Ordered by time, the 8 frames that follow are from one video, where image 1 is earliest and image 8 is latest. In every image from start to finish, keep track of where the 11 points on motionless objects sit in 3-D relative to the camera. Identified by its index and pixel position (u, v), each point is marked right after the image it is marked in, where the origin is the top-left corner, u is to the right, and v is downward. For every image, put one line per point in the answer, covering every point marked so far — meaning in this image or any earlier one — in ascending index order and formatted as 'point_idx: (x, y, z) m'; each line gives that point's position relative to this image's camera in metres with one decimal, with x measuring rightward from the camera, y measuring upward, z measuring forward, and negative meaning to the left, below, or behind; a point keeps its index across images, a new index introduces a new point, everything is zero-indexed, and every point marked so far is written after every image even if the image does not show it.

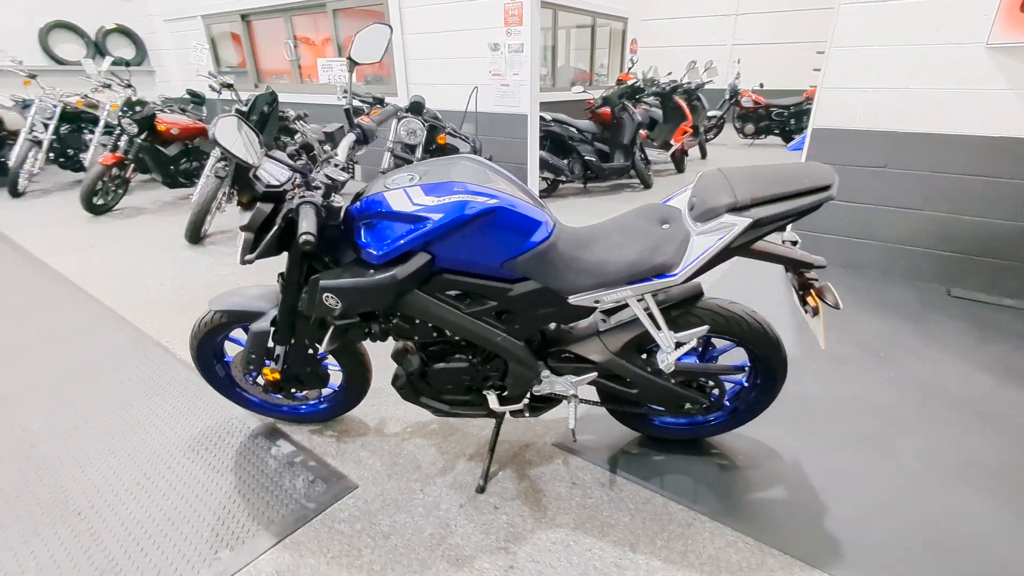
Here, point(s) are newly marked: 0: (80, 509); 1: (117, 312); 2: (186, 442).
0: (-1.3, -0.7, +1.5) m
1: (-2.1, -0.1, +2.8) m
2: (-1.2, -0.5, +1.8) m
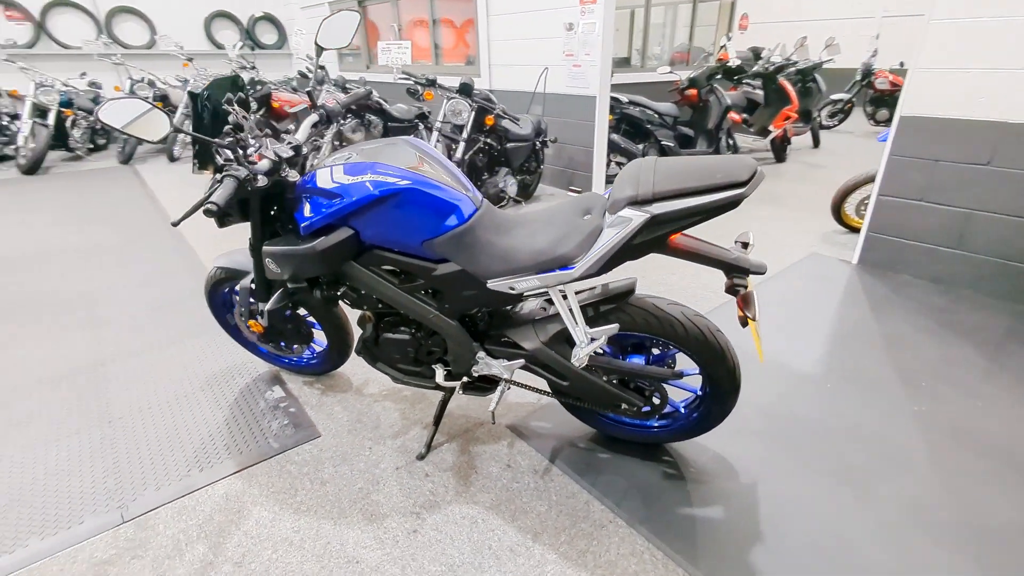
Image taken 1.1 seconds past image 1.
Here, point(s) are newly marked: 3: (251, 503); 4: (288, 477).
0: (-1.5, -0.5, +1.9) m
1: (-2.0, +0.2, +3.3) m
2: (-1.3, -0.4, +2.1) m
3: (-0.8, -0.7, +1.5) m
4: (-0.7, -0.6, +1.6) m
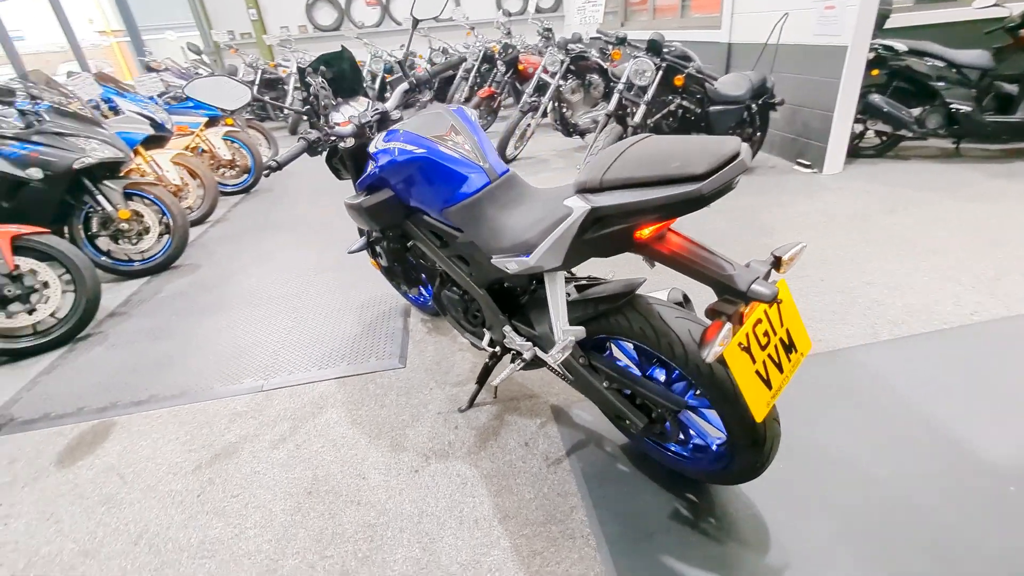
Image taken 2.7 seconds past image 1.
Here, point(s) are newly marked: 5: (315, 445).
0: (-1.1, -0.1, +2.6) m
1: (-0.7, +0.7, +3.9) m
2: (-0.8, -0.1, +2.6) m
3: (-0.7, -0.4, +1.9) m
4: (-0.6, -0.4, +2.0) m
5: (-0.7, -0.5, +1.7) m
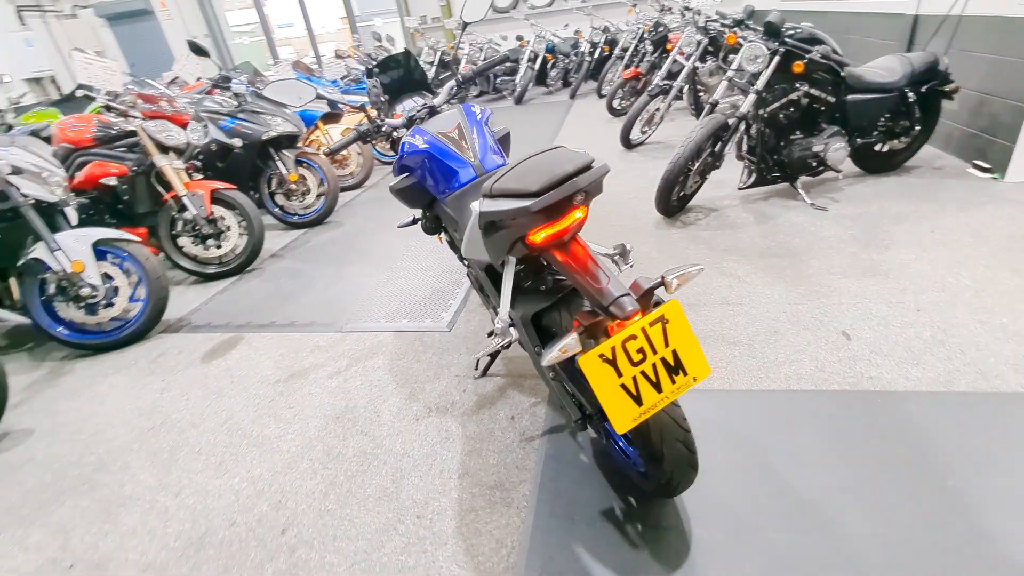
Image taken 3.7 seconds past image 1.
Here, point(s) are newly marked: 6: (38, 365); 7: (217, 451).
0: (-0.7, +0.1, +3.0) m
1: (+0.1, +0.9, +4.1) m
2: (-0.4, +0.1, +3.0) m
3: (-0.6, -0.3, +2.3) m
4: (-0.5, -0.3, +2.3) m
5: (-0.6, -0.4, +2.1) m
6: (-2.5, -0.4, +2.7) m
7: (-1.1, -0.6, +1.9) m
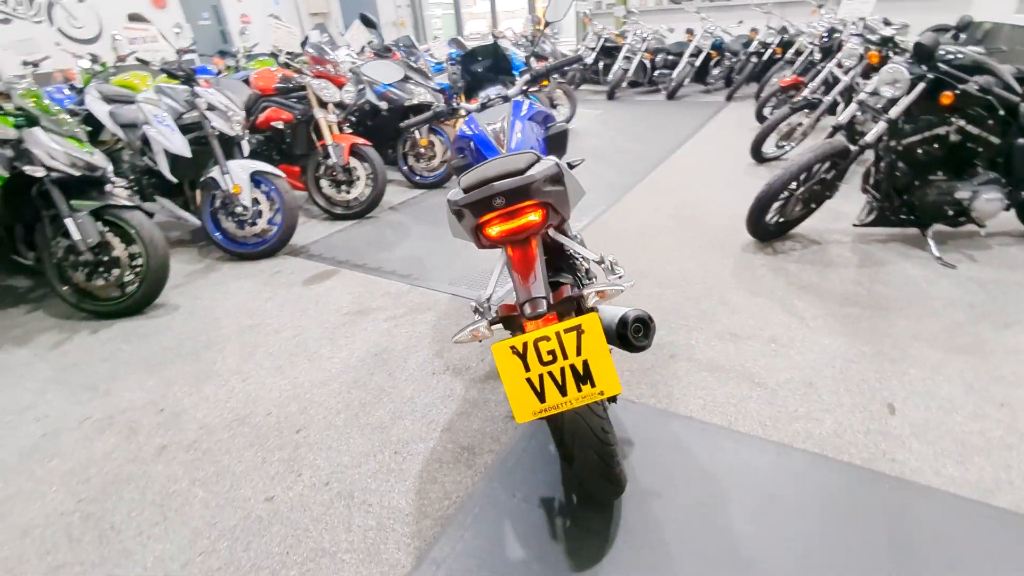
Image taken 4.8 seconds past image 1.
0: (-0.3, +0.3, +3.2) m
1: (+1.0, +0.9, +4.0) m
2: (+0.1, +0.2, +3.1) m
3: (-0.4, -0.1, +2.5) m
4: (-0.3, -0.1, +2.5) m
5: (-0.5, -0.2, +2.4) m
6: (-2.1, +0.2, +3.4) m
7: (-1.0, -0.3, +2.3) m
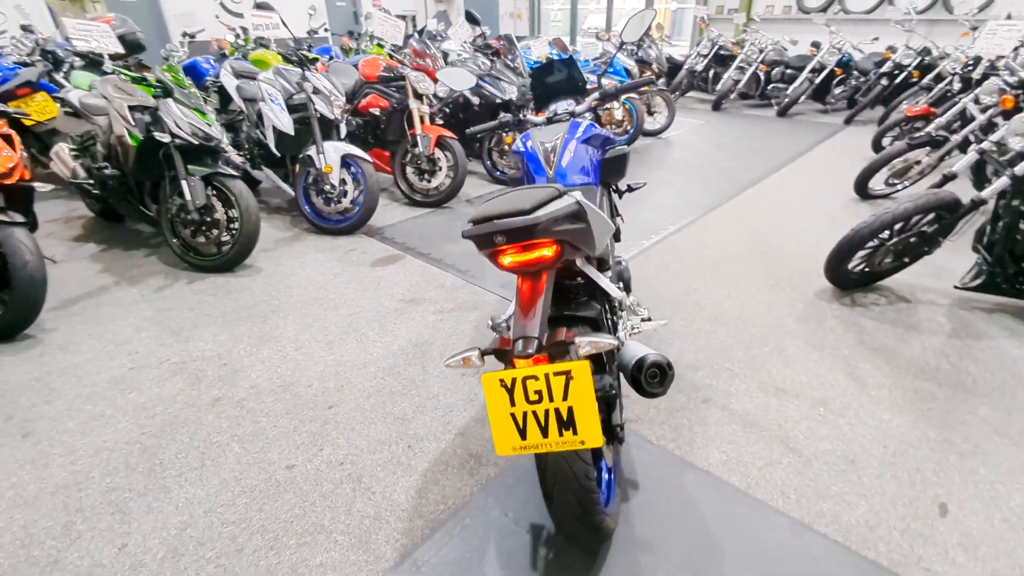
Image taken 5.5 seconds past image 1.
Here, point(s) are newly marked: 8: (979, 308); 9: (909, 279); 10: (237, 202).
0: (+0.1, +0.2, +3.2) m
1: (+1.6, +0.6, +3.8) m
2: (+0.4, +0.2, +3.1) m
3: (-0.2, -0.1, +2.6) m
4: (-0.1, -0.1, +2.5) m
5: (-0.3, -0.2, +2.5) m
6: (-1.7, +0.4, +3.7) m
7: (-0.9, -0.2, +2.5) m
8: (+2.2, -0.1, +2.3) m
9: (+2.0, +0.1, +2.6) m
10: (-1.6, +0.5, +3.0) m
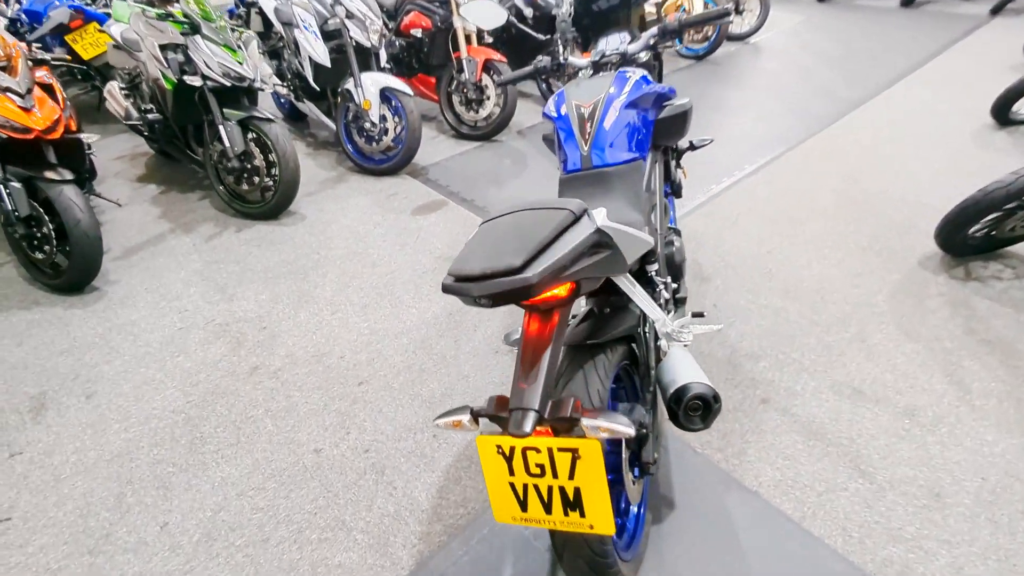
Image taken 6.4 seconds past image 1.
0: (+0.4, +0.5, +2.9) m
1: (+1.9, +1.0, +3.2) m
2: (+0.7, +0.4, +2.8) m
3: (0.0, +0.1, +2.4) m
4: (+0.1, 0.0, +2.3) m
5: (-0.1, 0.0, +2.3) m
6: (-1.3, +0.9, +3.6) m
7: (-0.7, 0.0, +2.4) m
8: (+2.3, 0.0, +1.8) m
9: (+2.2, +0.2, +2.1) m
10: (-1.3, +0.8, +2.9) m
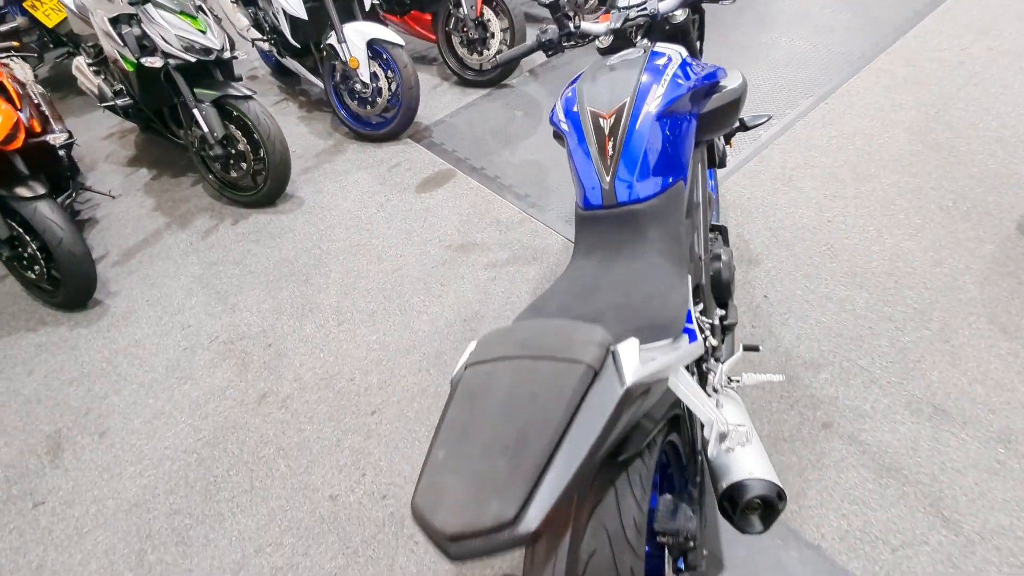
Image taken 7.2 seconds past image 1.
0: (+0.5, +0.7, +2.6) m
1: (+2.0, +1.3, +2.7) m
2: (+0.8, +0.6, +2.4) m
3: (+0.1, +0.1, +2.1) m
4: (+0.2, +0.1, +2.1) m
5: (0.0, 0.0, +2.1) m
6: (-1.2, +1.0, +3.3) m
7: (-0.6, 0.0, +2.2) m
8: (+2.3, +0.1, +1.5) m
9: (+2.3, +0.3, +1.7) m
10: (-1.3, +0.8, +2.6) m
